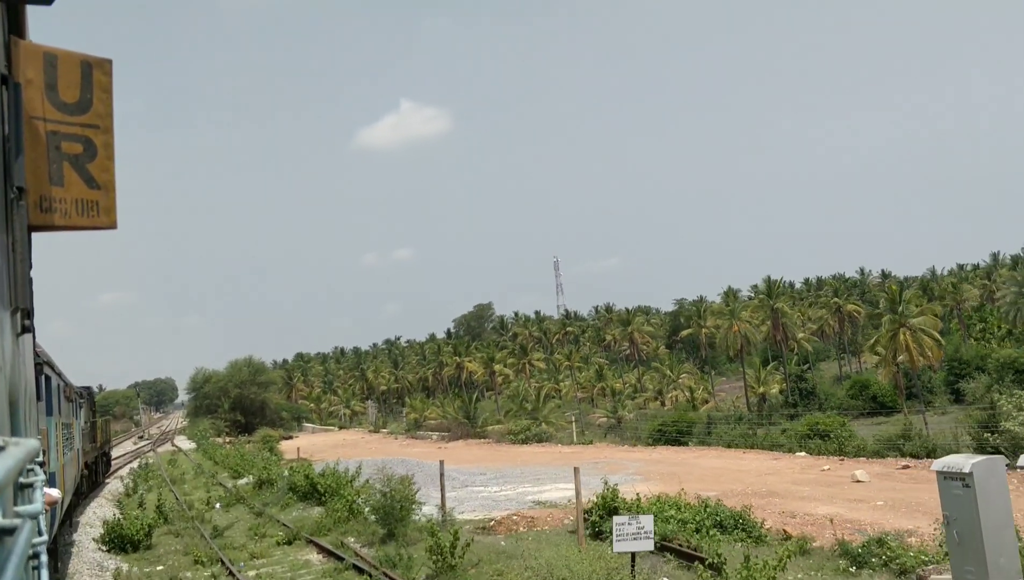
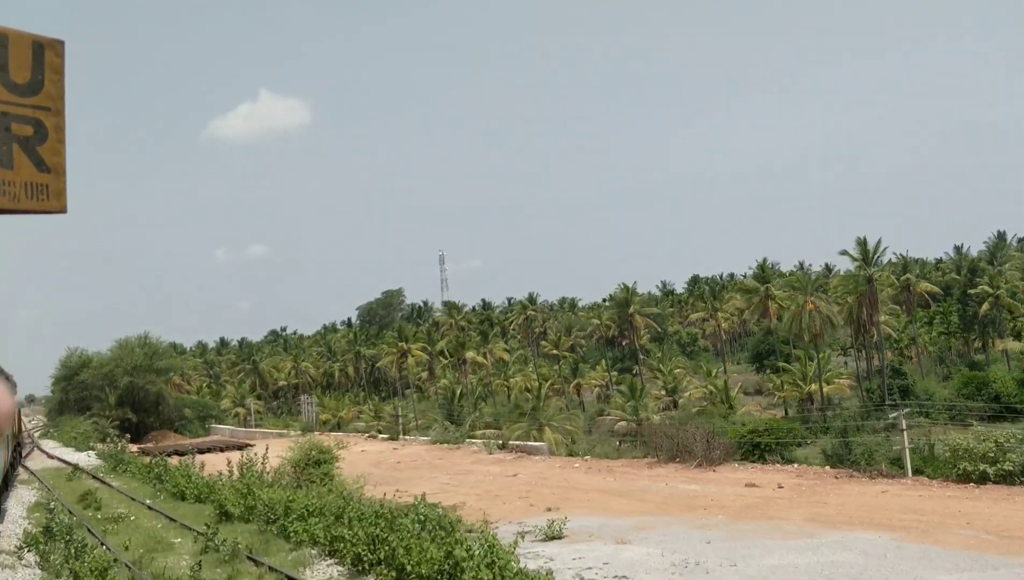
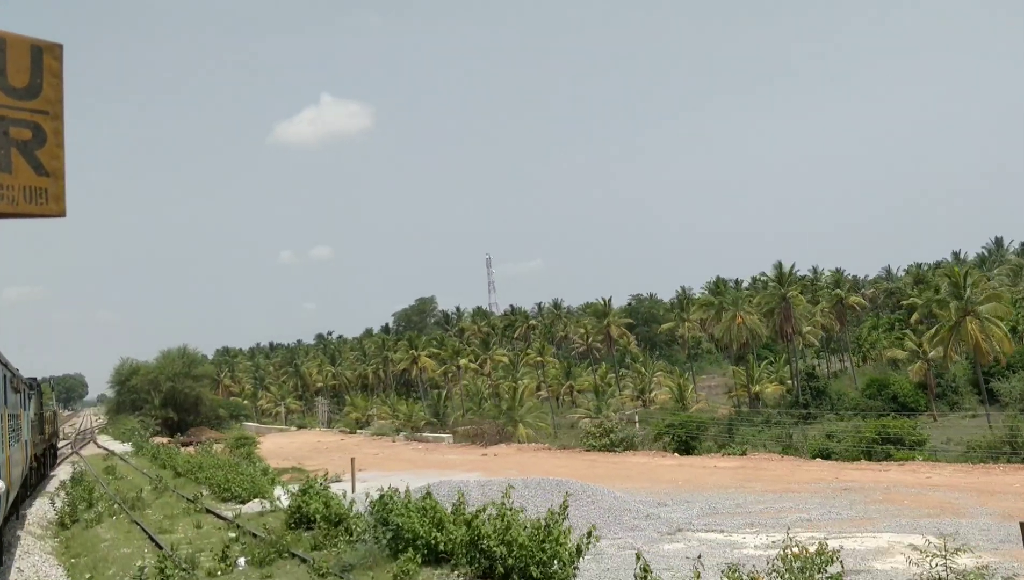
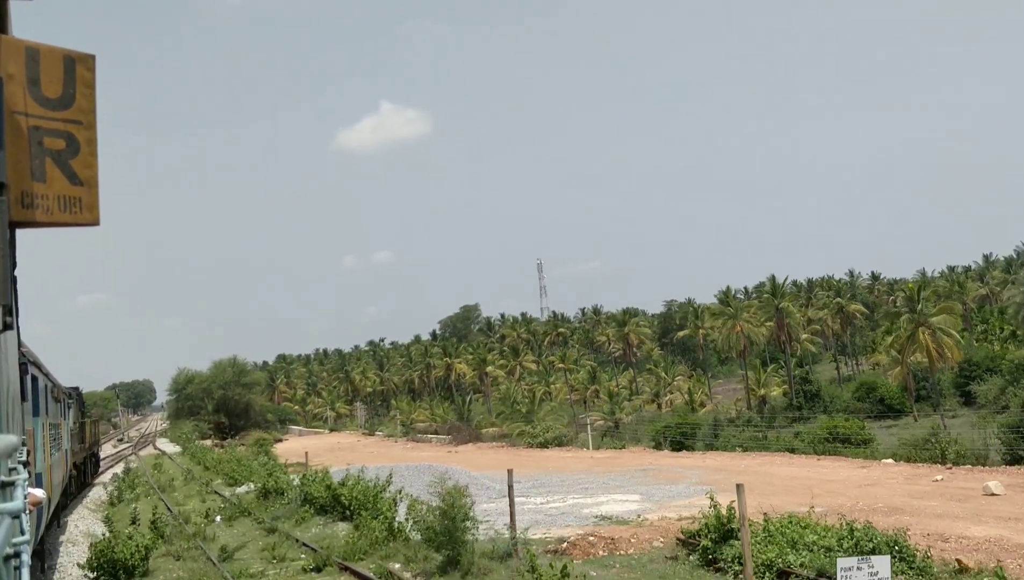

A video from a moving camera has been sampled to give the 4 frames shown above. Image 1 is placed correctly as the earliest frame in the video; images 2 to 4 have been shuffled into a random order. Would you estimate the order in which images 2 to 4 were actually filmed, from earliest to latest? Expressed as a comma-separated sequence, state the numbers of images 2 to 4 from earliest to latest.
4, 3, 2
